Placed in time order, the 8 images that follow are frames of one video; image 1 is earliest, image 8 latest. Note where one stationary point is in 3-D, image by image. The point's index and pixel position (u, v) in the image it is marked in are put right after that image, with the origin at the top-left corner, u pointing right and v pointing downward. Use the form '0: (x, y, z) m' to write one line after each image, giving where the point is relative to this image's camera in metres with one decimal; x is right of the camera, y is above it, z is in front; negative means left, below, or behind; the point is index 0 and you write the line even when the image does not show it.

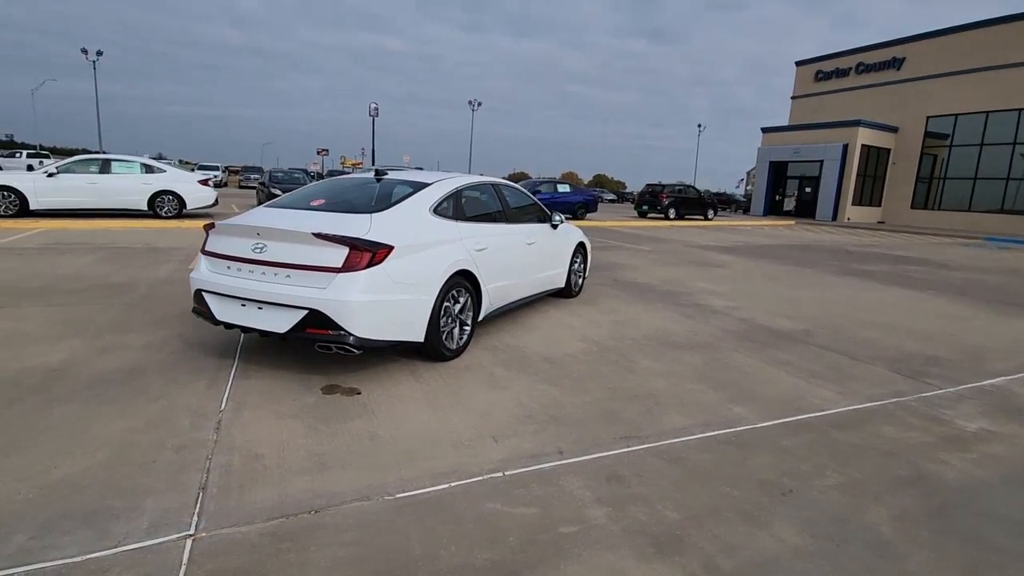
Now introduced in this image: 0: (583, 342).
0: (+0.7, -0.6, +5.7) m
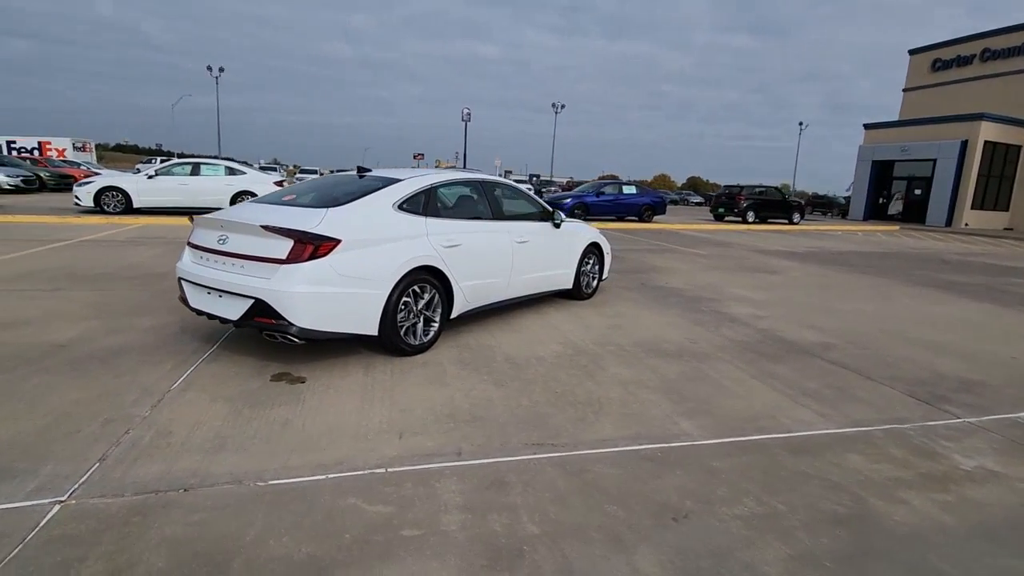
0: (+0.5, -0.6, +5.4) m
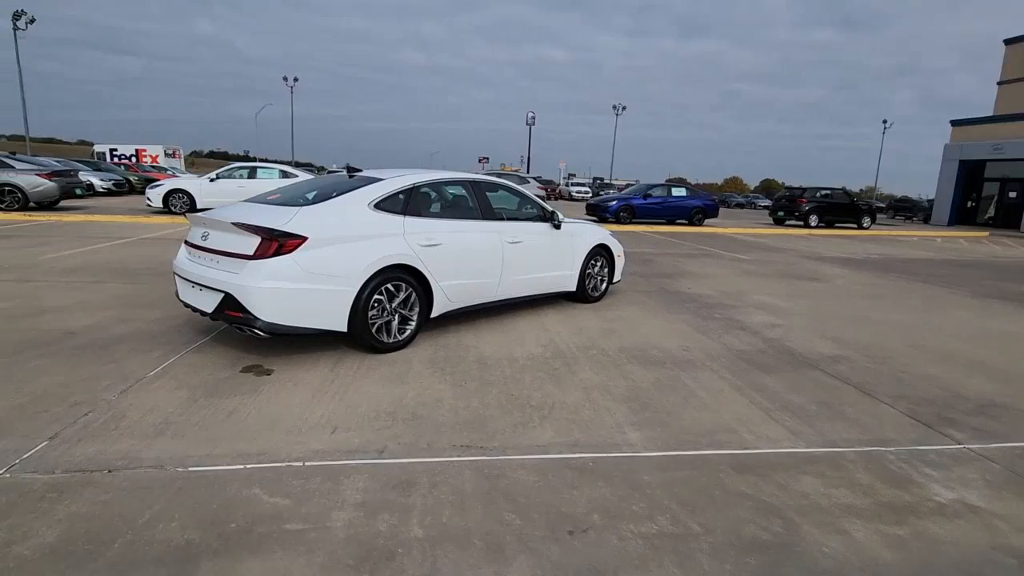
0: (+0.3, -0.6, +5.3) m
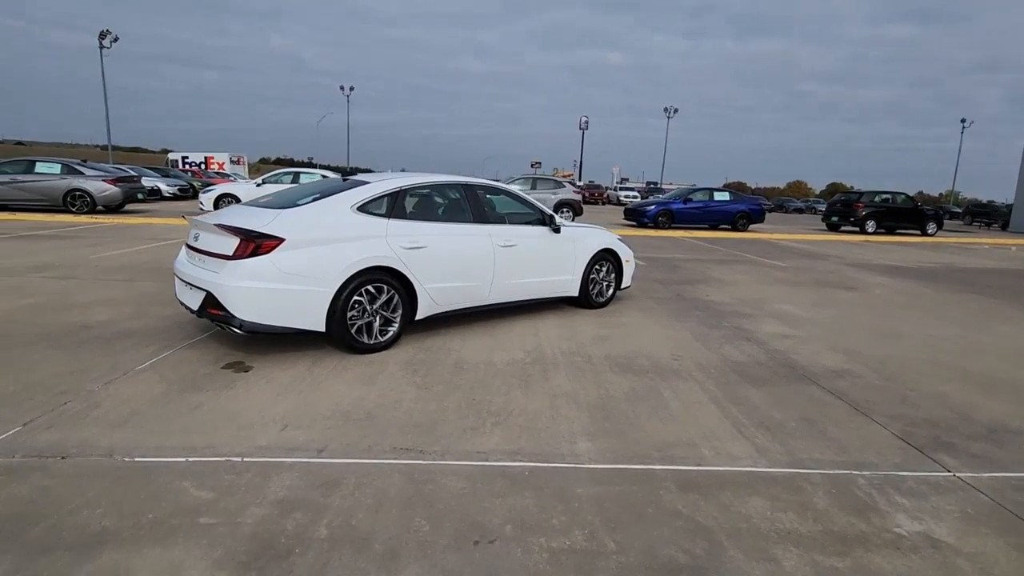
0: (+0.1, -0.6, +5.2) m
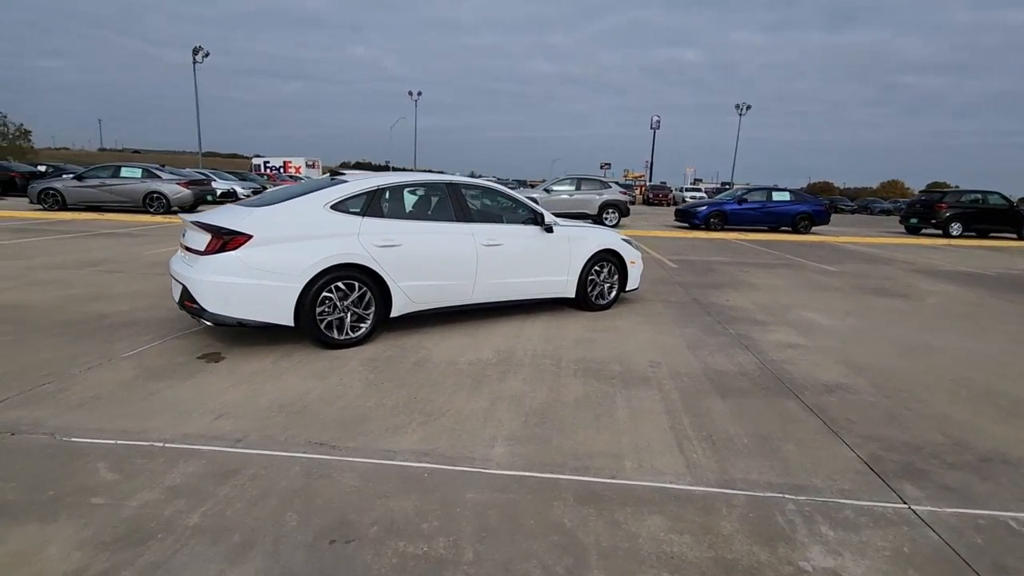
0: (-0.2, -0.6, +5.2) m
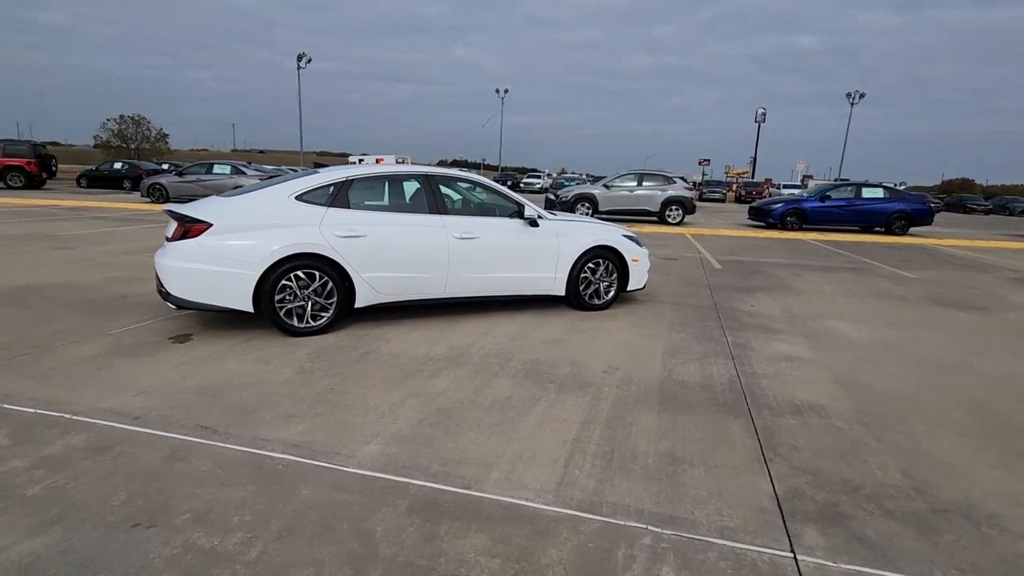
0: (-0.6, -0.6, +5.0) m
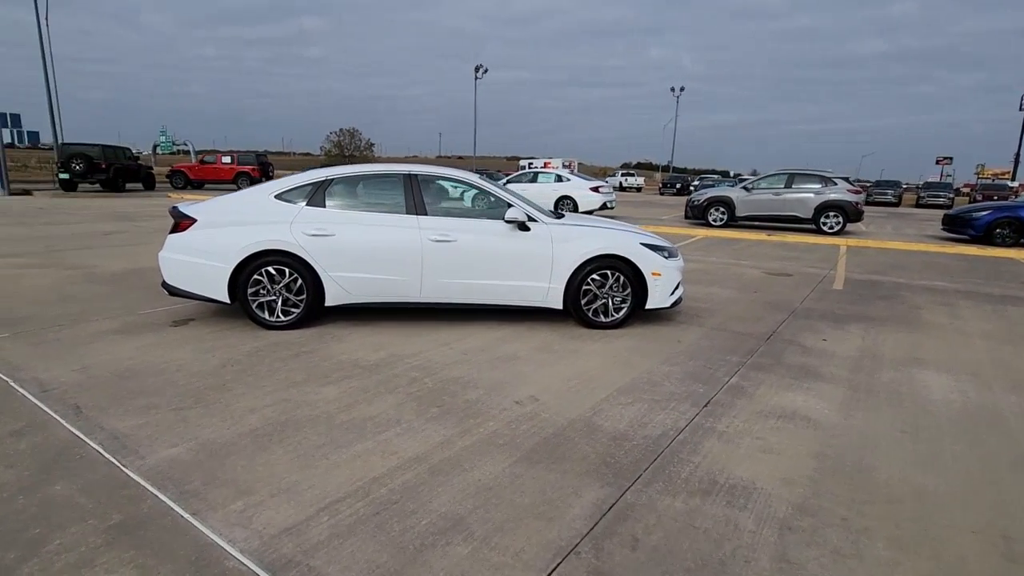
0: (-1.1, -0.6, +4.7) m
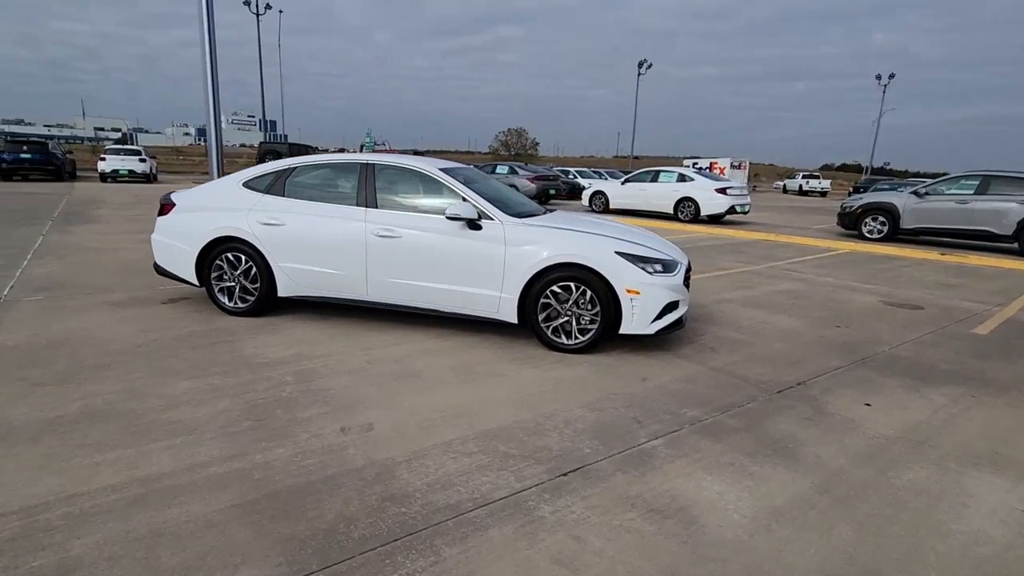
0: (-1.9, -0.6, +4.5) m
